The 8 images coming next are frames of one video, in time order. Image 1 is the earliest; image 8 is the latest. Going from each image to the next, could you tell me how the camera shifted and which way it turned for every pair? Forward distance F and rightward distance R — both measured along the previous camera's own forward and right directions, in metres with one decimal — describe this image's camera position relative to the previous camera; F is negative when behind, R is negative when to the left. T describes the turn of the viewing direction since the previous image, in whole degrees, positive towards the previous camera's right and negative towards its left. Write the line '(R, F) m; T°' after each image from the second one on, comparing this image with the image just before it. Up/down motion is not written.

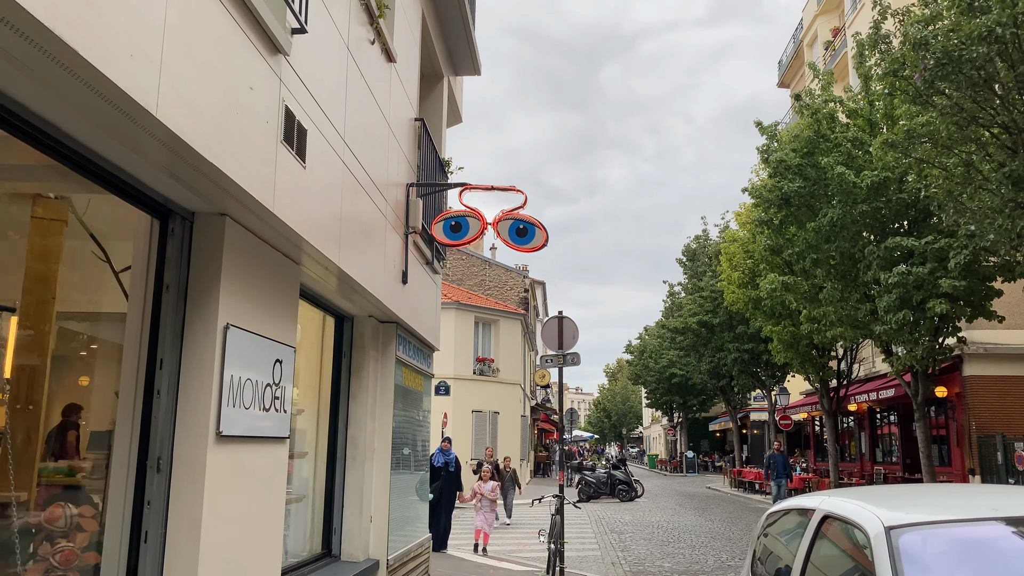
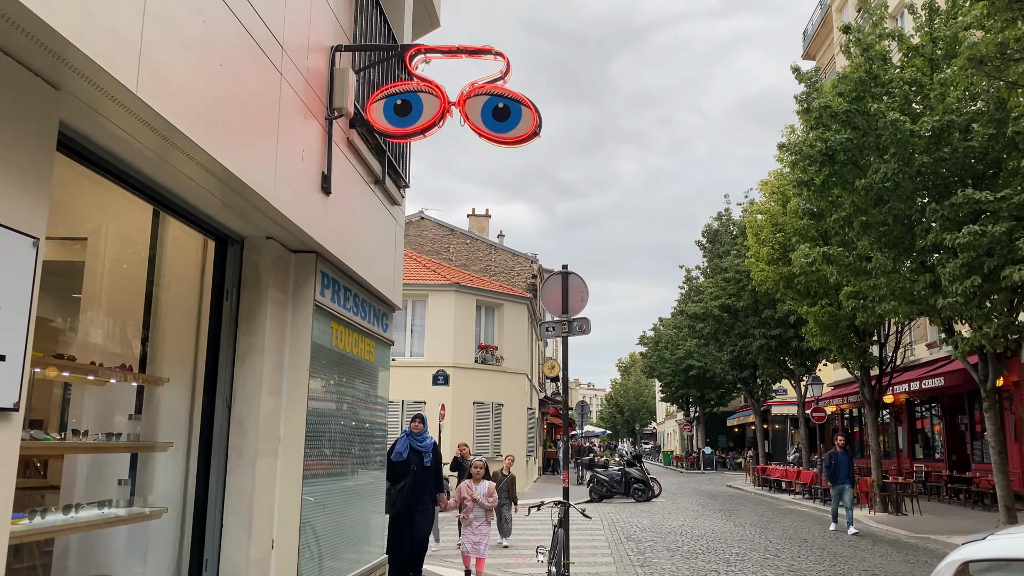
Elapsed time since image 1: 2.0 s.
(+0.2, +2.2) m; -1°
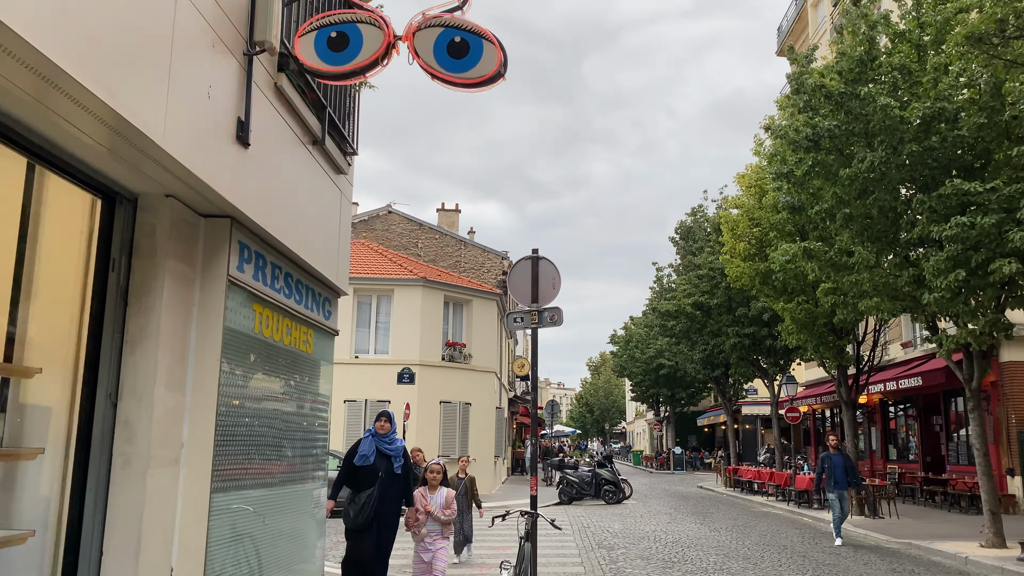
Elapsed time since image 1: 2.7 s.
(+0.1, +0.8) m; +2°
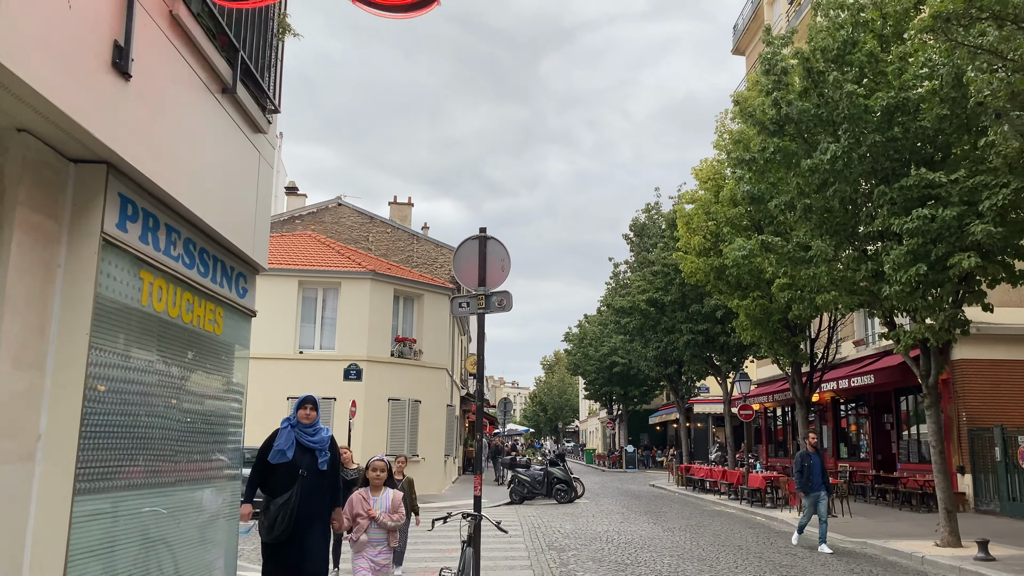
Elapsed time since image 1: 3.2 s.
(+0.1, +0.6) m; +3°
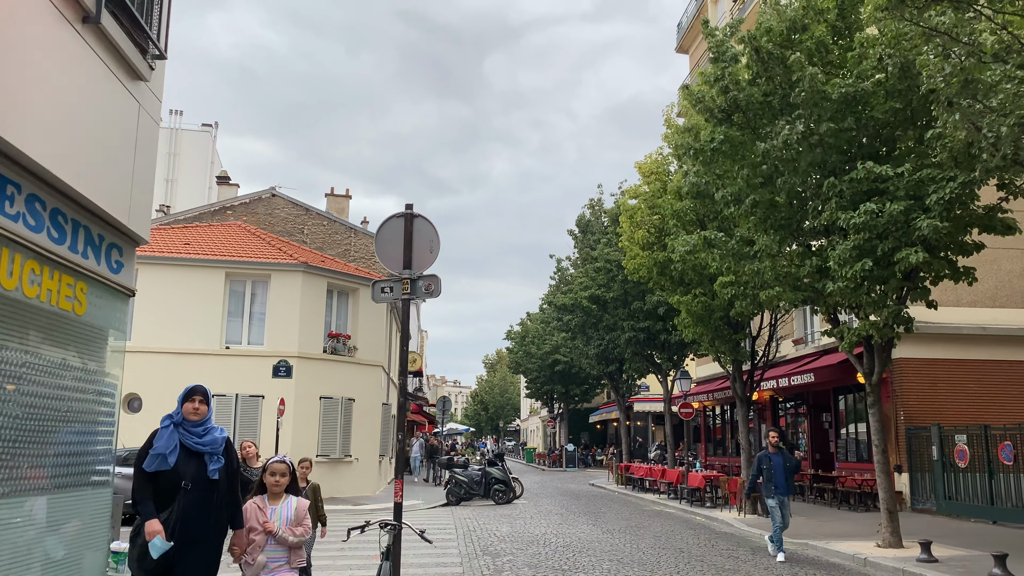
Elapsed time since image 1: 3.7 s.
(+0.1, +0.6) m; +4°
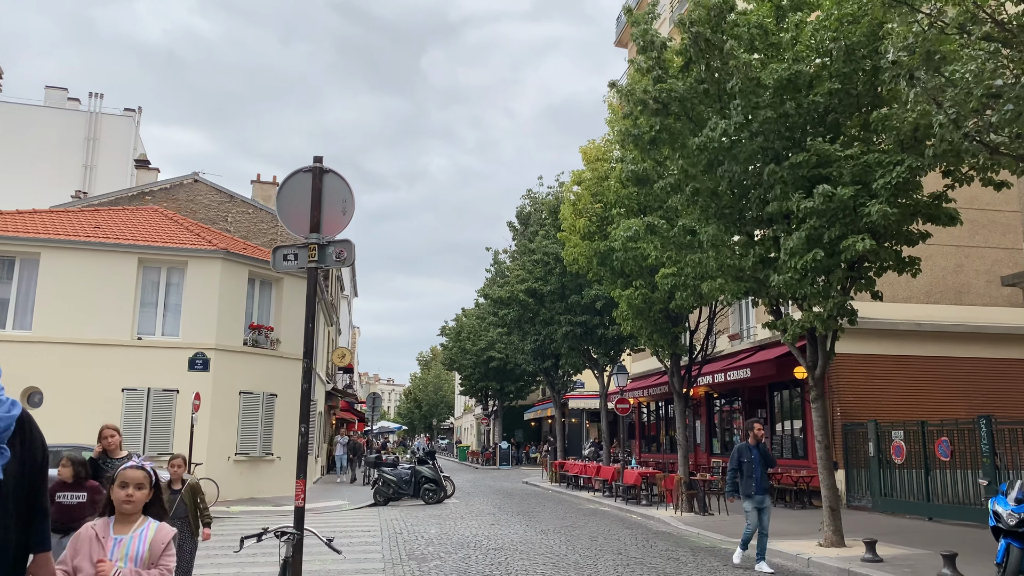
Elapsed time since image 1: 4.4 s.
(+0.1, +0.8) m; +4°
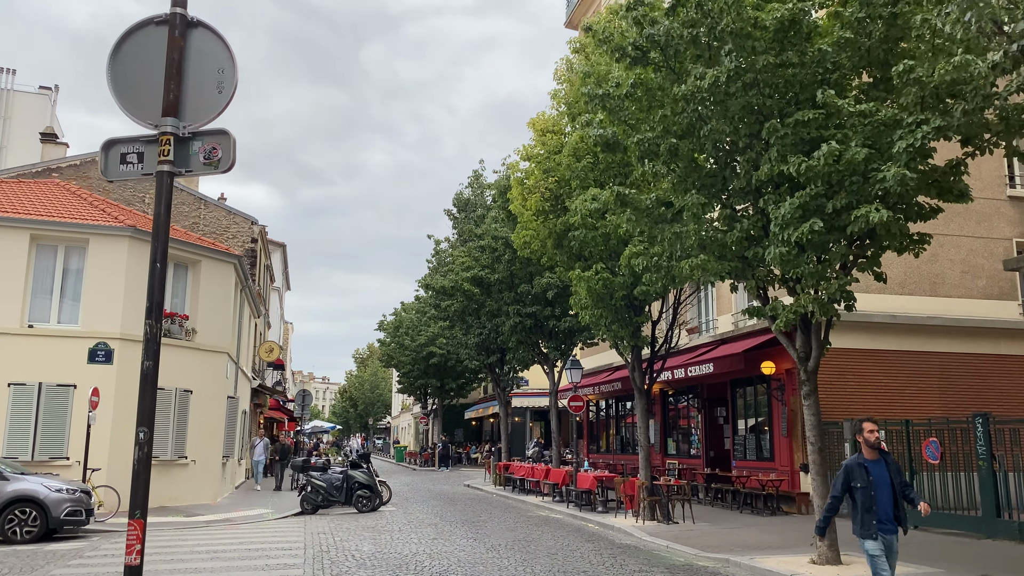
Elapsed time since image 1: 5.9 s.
(-0.1, +1.7) m; +4°
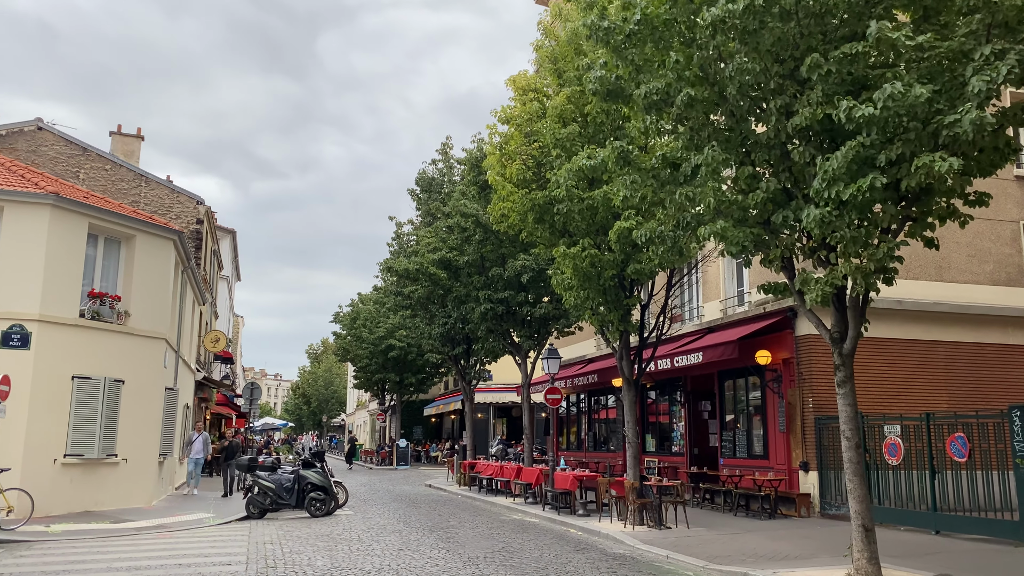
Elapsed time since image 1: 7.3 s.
(-0.3, +1.7) m; +3°
